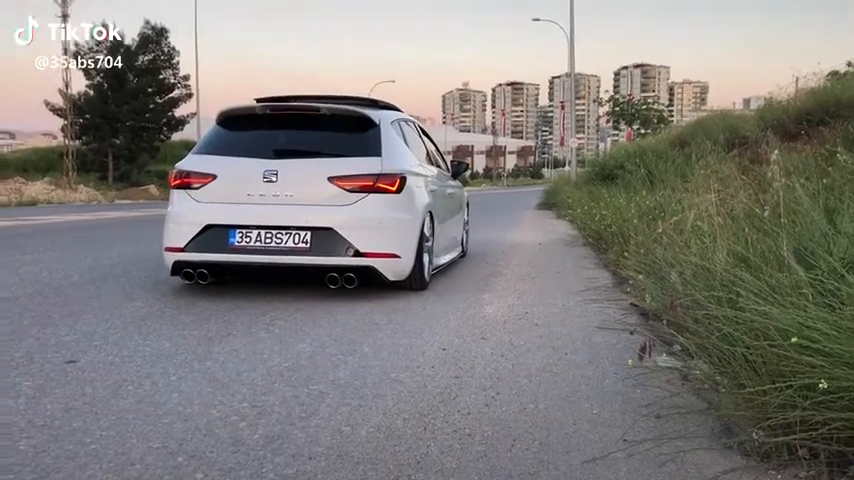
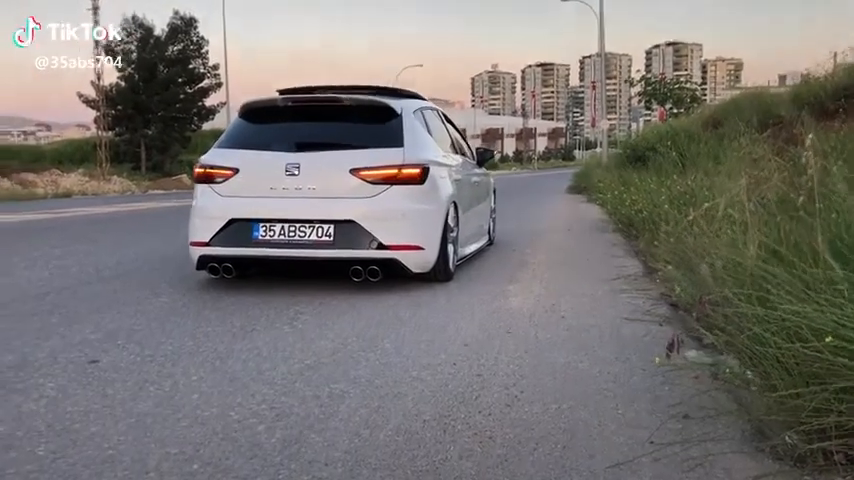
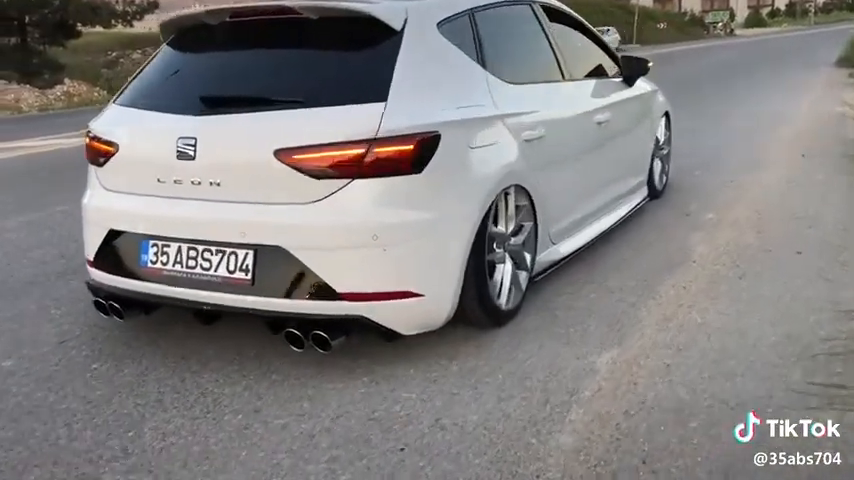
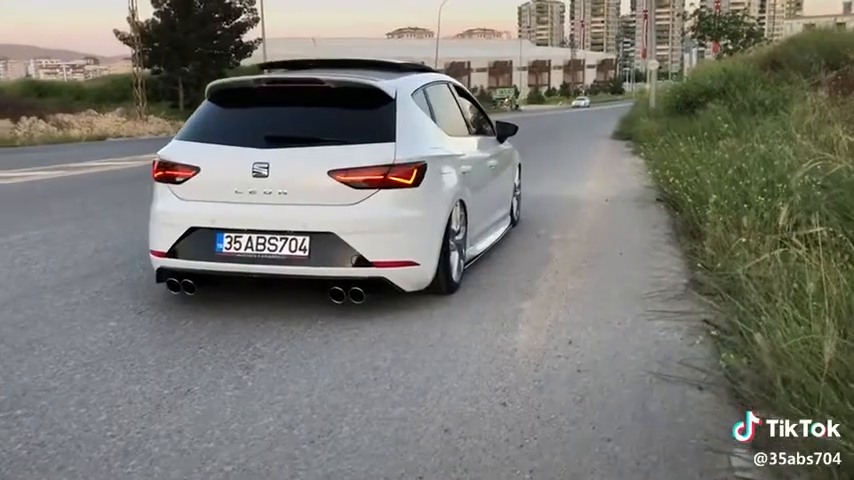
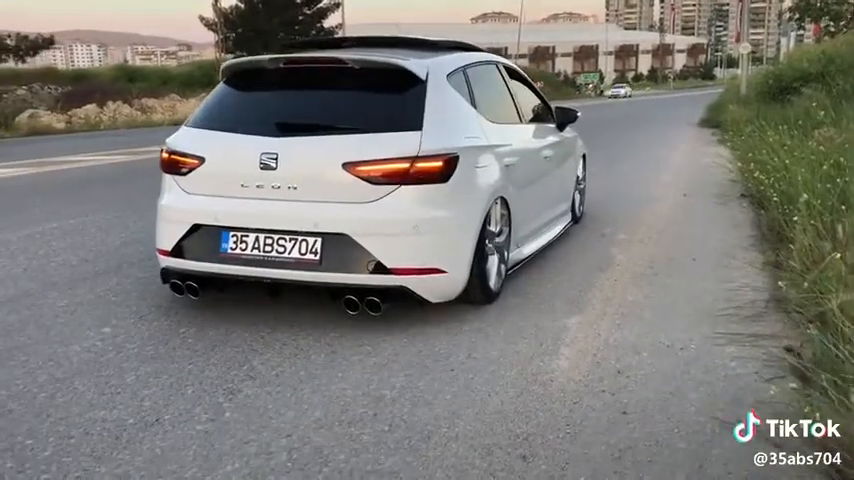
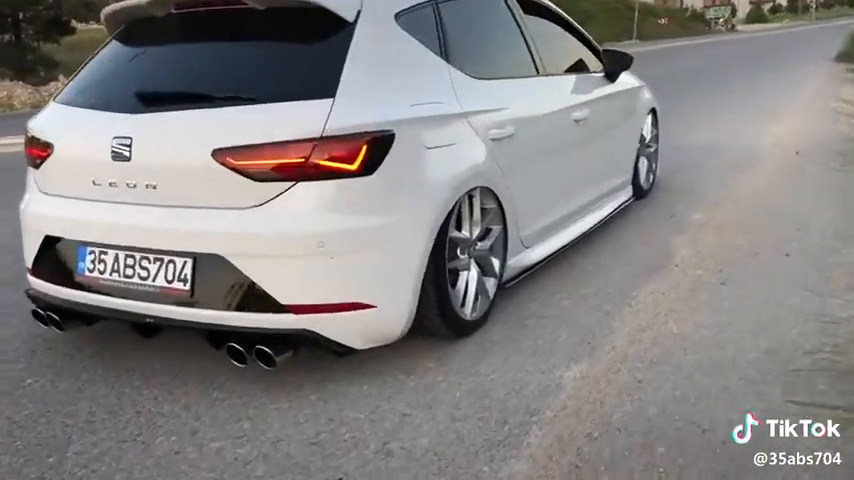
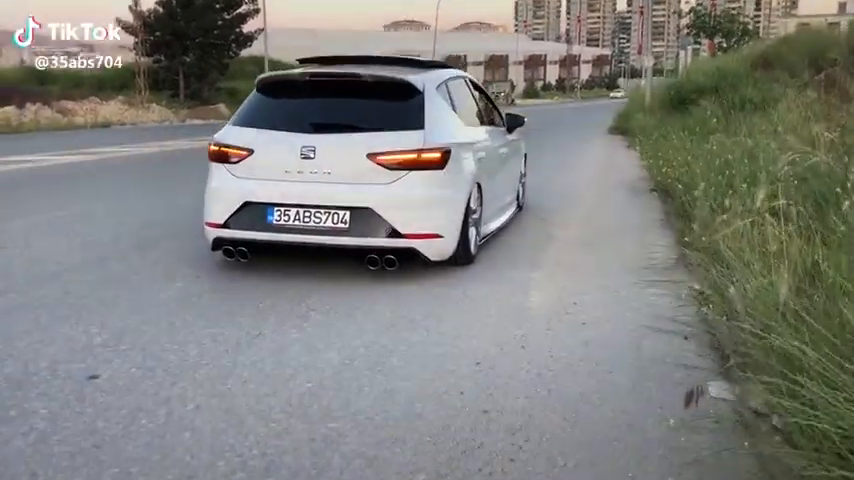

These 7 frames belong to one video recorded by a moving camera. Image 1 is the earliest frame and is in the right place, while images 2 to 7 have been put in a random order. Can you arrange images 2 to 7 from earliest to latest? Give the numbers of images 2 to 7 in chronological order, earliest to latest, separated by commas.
2, 7, 4, 5, 3, 6
